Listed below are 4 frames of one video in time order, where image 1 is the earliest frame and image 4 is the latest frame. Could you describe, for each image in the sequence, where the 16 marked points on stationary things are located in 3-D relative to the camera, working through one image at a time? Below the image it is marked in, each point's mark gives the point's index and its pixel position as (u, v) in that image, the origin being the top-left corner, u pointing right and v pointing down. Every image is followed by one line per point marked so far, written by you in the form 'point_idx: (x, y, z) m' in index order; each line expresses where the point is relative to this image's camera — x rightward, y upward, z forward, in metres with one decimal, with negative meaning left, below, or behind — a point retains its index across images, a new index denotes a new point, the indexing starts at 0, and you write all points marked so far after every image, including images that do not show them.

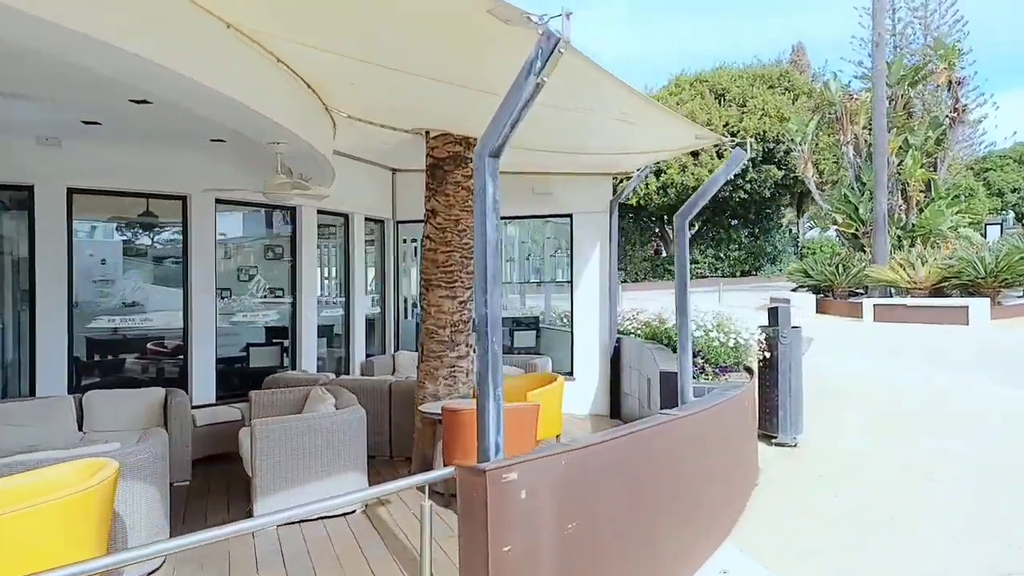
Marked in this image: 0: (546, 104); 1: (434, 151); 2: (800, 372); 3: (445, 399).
0: (+0.3, +1.4, +5.5) m
1: (-0.7, +1.1, +5.9) m
2: (+2.2, -0.7, +5.5) m
3: (-0.6, -0.9, +5.8) m
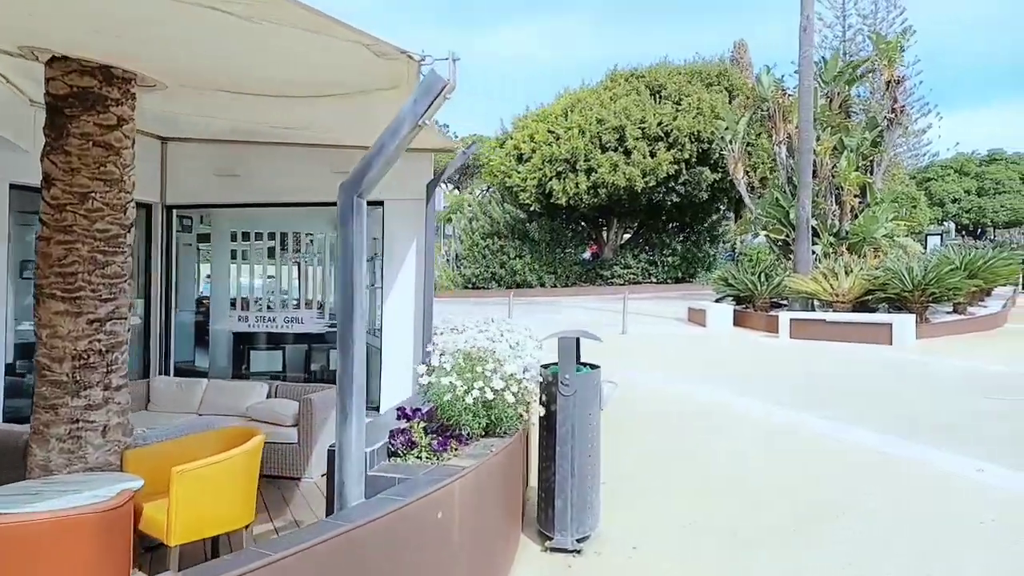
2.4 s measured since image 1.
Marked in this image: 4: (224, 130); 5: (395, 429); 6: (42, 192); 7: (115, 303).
0: (-1.5, +1.3, +3.5) m
1: (-2.5, +1.1, +3.8) m
2: (+0.4, -0.8, +3.6) m
3: (-2.4, -1.0, +3.7) m
4: (-2.7, +1.5, +6.6) m
5: (-0.5, -0.6, +3.3) m
6: (-2.5, +0.5, +3.8) m
7: (-2.2, -0.1, +3.8) m
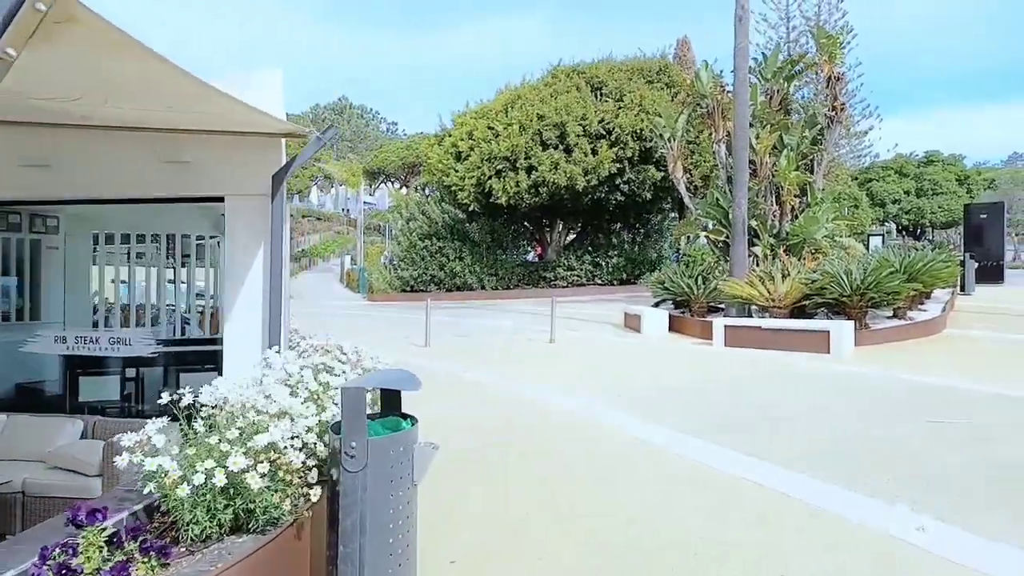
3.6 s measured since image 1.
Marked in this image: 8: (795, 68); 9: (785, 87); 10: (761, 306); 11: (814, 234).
0: (-2.3, +1.2, +2.3) m
1: (-3.3, +1.0, +2.6) m
2: (-0.4, -0.9, +2.5) m
3: (-3.2, -1.1, +2.5) m
4: (-3.7, +1.3, +5.4) m
5: (-1.3, -0.8, +2.2) m
6: (-3.3, +0.4, +2.5) m
7: (-3.0, -0.2, +2.6) m
8: (+7.8, +6.1, +19.5) m
9: (+7.7, +5.6, +19.8) m
10: (+4.5, -0.3, +12.6) m
11: (+7.5, +1.4, +17.5) m
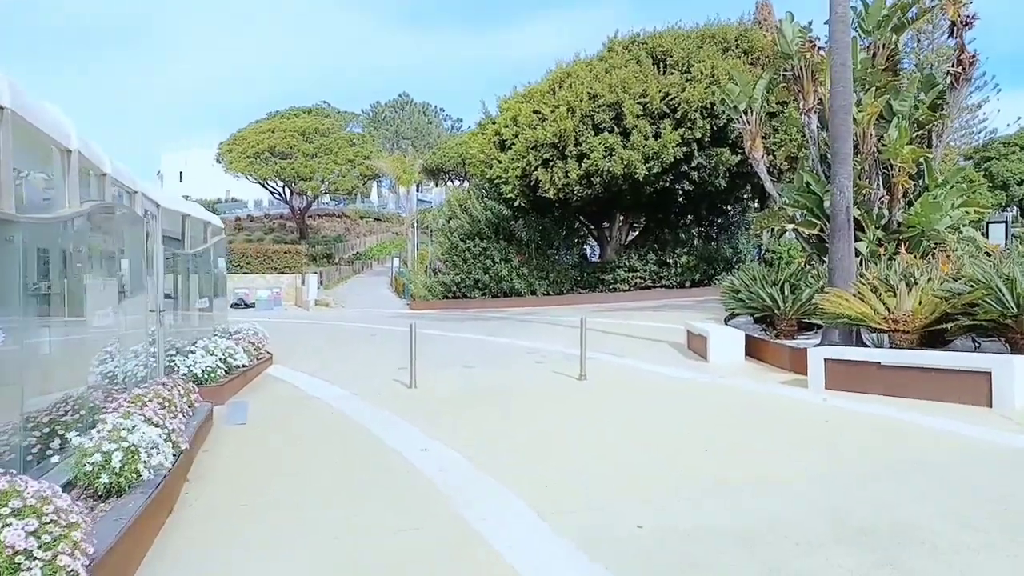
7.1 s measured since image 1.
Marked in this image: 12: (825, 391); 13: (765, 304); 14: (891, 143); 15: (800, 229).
0: (-3.2, +0.9, -0.6) m
1: (-4.2, +0.6, -0.2) m
2: (-1.3, -1.2, -0.6) m
3: (-4.1, -1.5, -0.3) m
4: (-4.3, +1.0, +2.6) m
5: (-2.3, -1.1, -0.8) m
6: (-4.2, 0.0, -0.2) m
7: (-3.9, -0.6, -0.2) m
8: (+8.6, +6.0, +15.4) m
9: (+8.5, +5.5, +15.7) m
10: (+4.6, -0.5, +8.9) m
11: (+8.2, +1.2, +13.5) m
12: (+3.8, -1.2, +8.4) m
13: (+4.1, -0.3, +11.2) m
14: (+7.6, +2.9, +14.2) m
15: (+5.6, +1.2, +13.8) m
